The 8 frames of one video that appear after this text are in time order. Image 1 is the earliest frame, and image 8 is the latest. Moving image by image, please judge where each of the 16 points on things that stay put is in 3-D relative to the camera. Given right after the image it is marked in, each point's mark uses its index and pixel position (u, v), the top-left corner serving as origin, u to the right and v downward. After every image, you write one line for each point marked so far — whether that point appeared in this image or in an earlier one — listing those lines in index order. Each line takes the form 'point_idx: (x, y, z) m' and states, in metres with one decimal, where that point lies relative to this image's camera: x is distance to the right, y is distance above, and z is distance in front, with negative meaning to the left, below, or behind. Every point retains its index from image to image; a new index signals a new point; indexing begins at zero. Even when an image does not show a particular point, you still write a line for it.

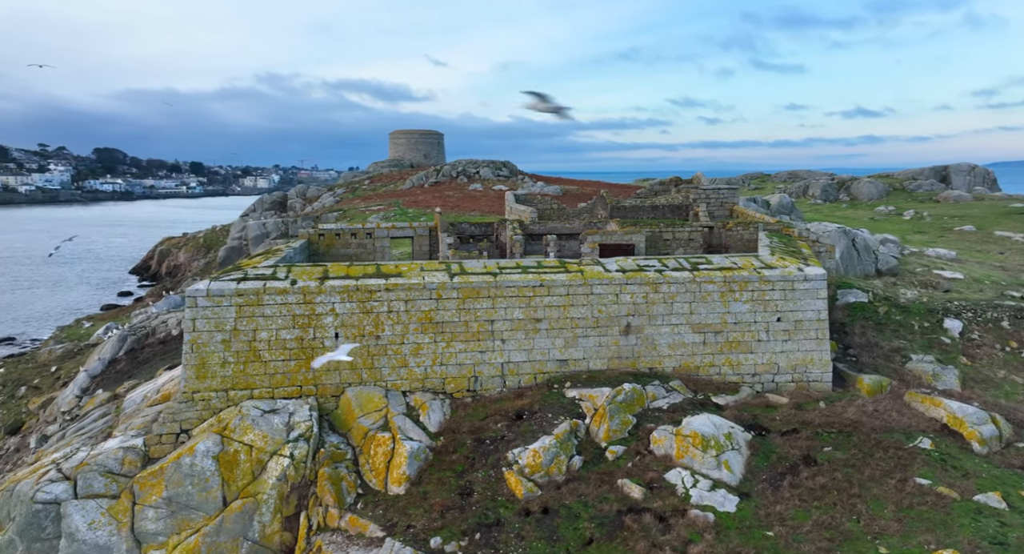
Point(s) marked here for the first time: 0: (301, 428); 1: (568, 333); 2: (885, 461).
0: (-3.0, -2.1, +9.0) m
1: (+0.8, -0.8, +10.0) m
2: (+4.6, -2.3, +8.3) m
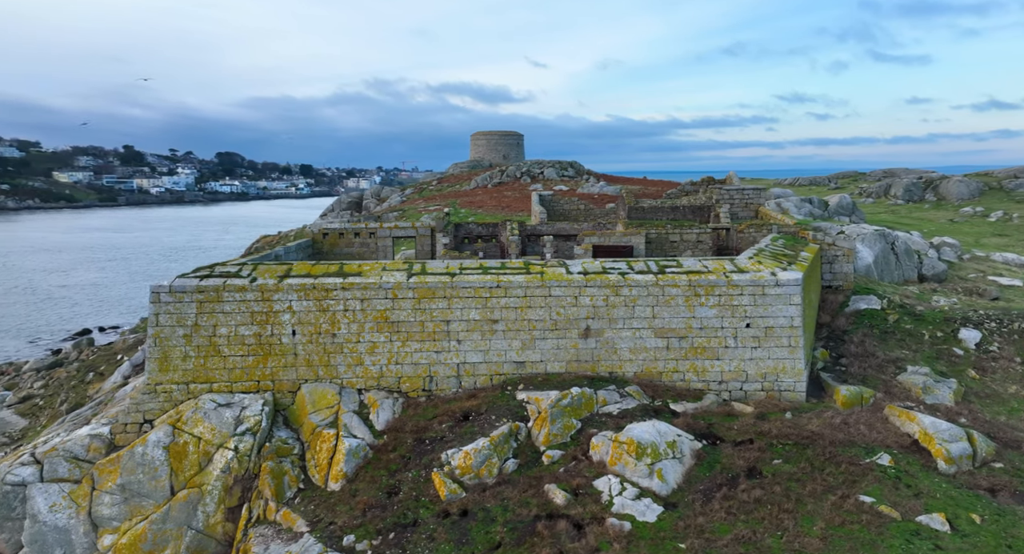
0: (-3.8, -2.0, +9.2) m
1: (+0.2, -0.9, +9.9) m
2: (+3.8, -2.3, +7.8) m
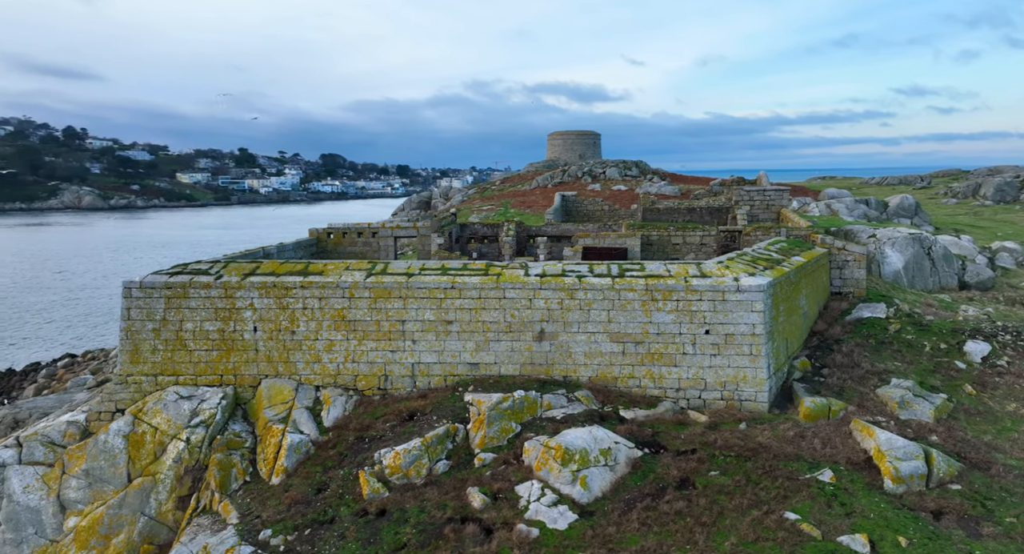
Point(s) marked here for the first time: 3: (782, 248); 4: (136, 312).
0: (-4.5, -2.0, +9.6) m
1: (-0.5, -0.9, +9.9) m
2: (+2.8, -2.4, +7.4) m
3: (+5.4, +0.6, +13.3) m
4: (-5.8, -0.5, +10.2) m
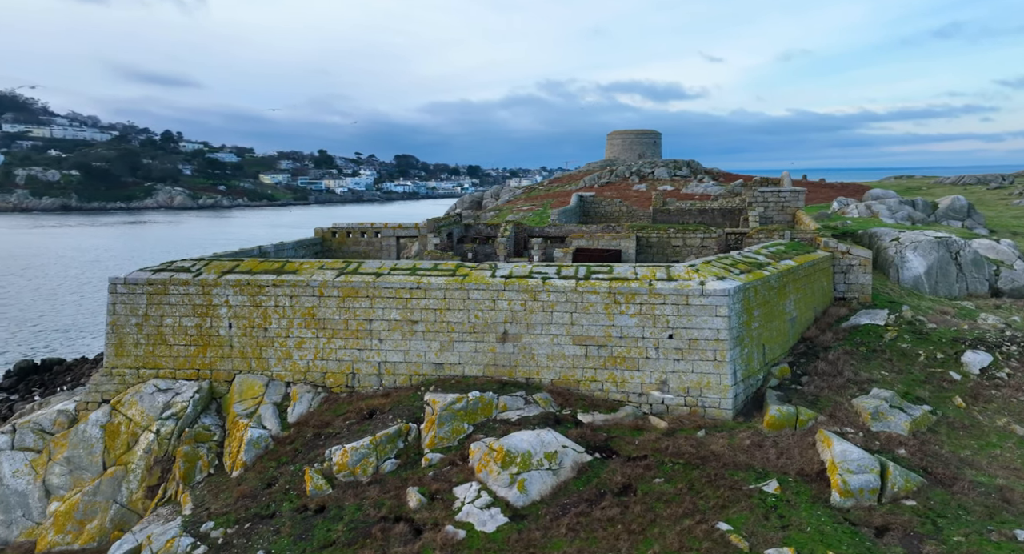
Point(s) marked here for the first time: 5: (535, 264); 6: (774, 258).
0: (-5.1, -2.0, +9.9) m
1: (-1.0, -0.9, +9.9) m
2: (+2.1, -2.4, +7.3) m
3: (+5.1, +0.5, +12.9) m
4: (-6.3, -0.5, +10.7) m
5: (+0.4, +0.2, +10.5) m
6: (+4.8, +0.4, +12.1) m
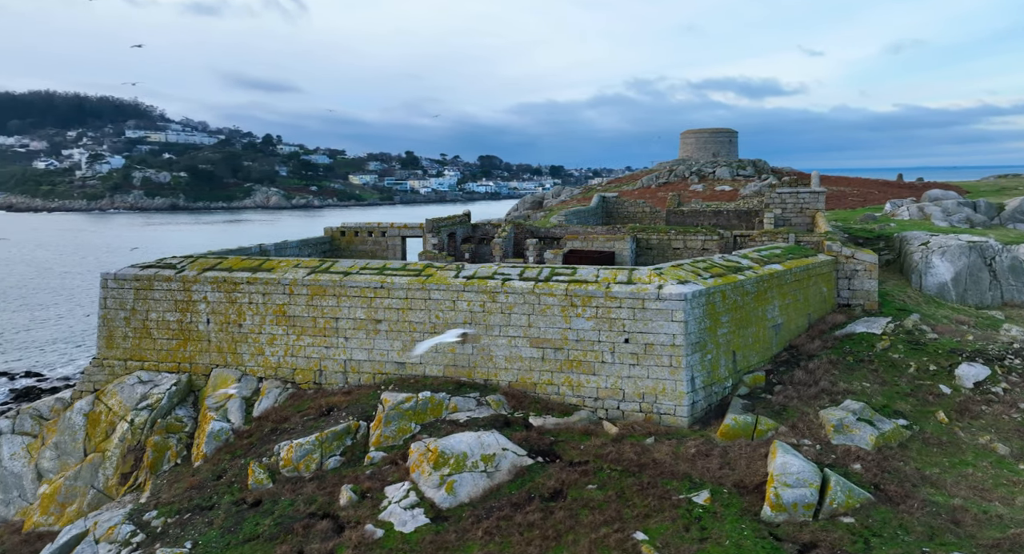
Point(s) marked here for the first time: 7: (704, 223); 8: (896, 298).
0: (-5.6, -1.9, +10.4) m
1: (-1.6, -0.9, +10.0) m
2: (+1.3, -2.5, +7.1) m
3: (+4.8, +0.4, +12.5) m
4: (-6.8, -0.4, +11.2) m
5: (-0.1, +0.2, +10.5) m
6: (+4.4, +0.3, +11.7) m
7: (+5.6, +1.6, +19.4) m
8: (+8.7, -0.5, +15.0) m
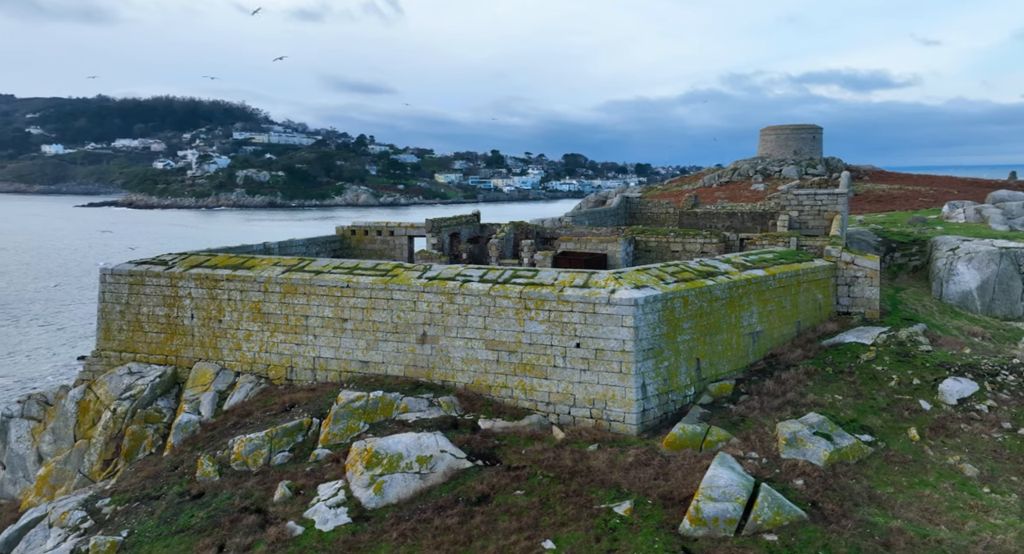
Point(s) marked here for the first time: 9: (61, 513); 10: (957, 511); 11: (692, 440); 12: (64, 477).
0: (-6.2, -1.9, +10.9) m
1: (-2.2, -0.9, +10.2) m
2: (+0.4, -2.5, +7.0) m
3: (+4.4, +0.3, +12.1) m
4: (-7.3, -0.3, +11.9) m
5: (-0.7, +0.2, +10.6) m
6: (+4.0, +0.2, +11.4) m
7: (+5.9, +1.5, +18.9) m
8: (+8.5, -0.6, +14.3) m
9: (-5.5, -2.9, +8.2) m
10: (+4.9, -2.6, +7.3) m
11: (+2.3, -2.1, +8.5) m
12: (-7.2, -3.2, +10.6) m
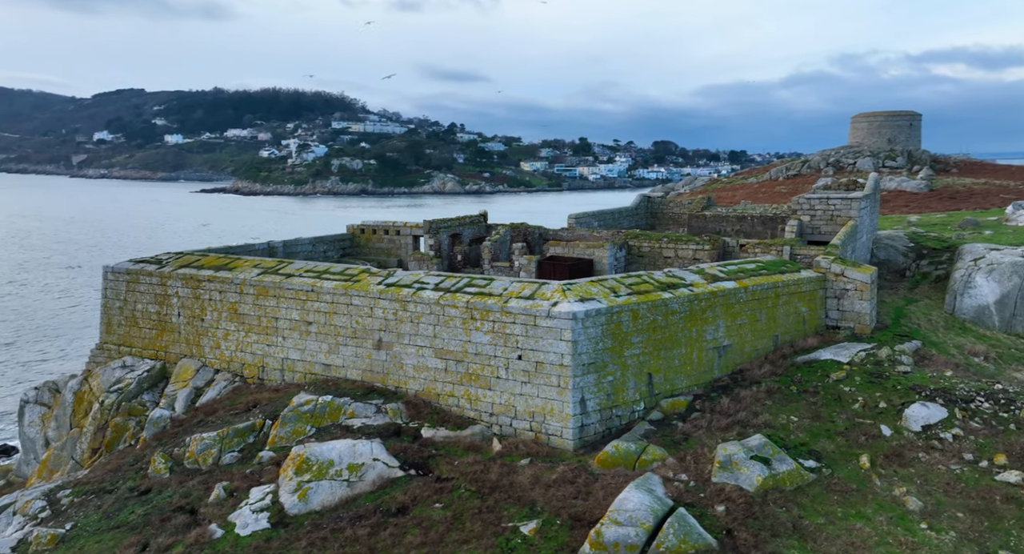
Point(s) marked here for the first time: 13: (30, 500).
0: (-6.8, -1.9, +11.6) m
1: (-2.9, -1.0, +10.5) m
2: (-0.6, -2.7, +7.1) m
3: (+3.9, +0.1, +11.7) m
4: (-7.7, -0.3, +12.6) m
5: (-1.3, 0.0, +10.7) m
6: (+3.4, 0.0, +11.1) m
7: (+6.0, +1.3, +18.4) m
8: (+8.2, -0.9, +13.6) m
9: (-6.4, -2.9, +8.8) m
10: (+3.9, -2.9, +7.0) m
11: (+1.4, -2.3, +8.4) m
12: (-7.9, -3.2, +11.4) m
13: (-6.3, -2.9, +8.8) m
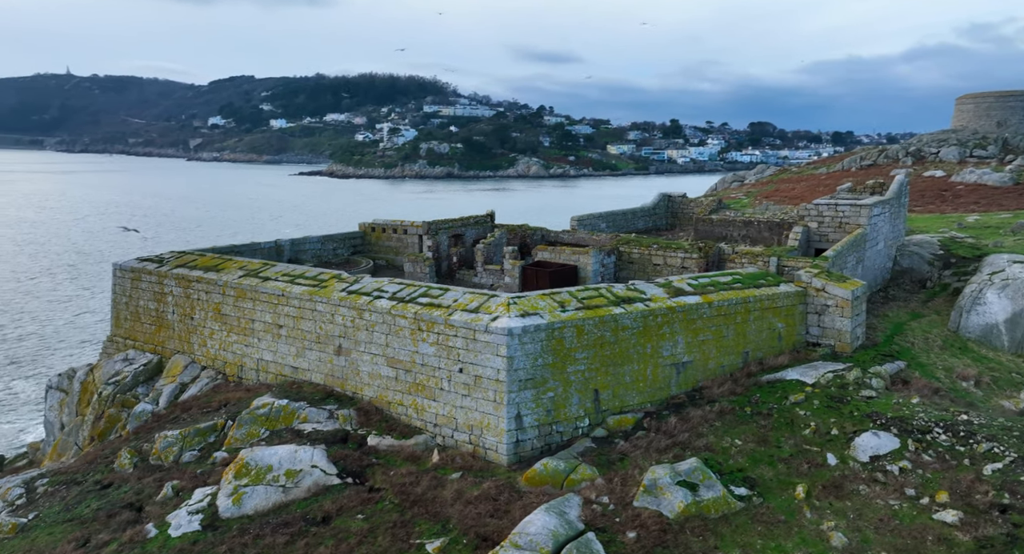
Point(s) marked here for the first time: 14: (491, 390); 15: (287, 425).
0: (-7.4, -1.9, +12.4) m
1: (-3.5, -1.1, +10.9) m
2: (-1.6, -3.0, +7.4) m
3: (+3.4, -0.1, +11.5) m
4: (-8.2, -0.3, +13.4) m
5: (-1.9, -0.1, +11.0) m
6: (+2.8, -0.3, +10.9) m
7: (+6.1, +1.2, +17.9) m
8: (+7.8, -1.2, +13.0) m
9: (-7.2, -3.0, +9.6) m
10: (+2.9, -3.2, +6.9) m
11: (+0.5, -2.5, +8.4) m
12: (-8.5, -3.2, +12.3) m
13: (-7.2, -3.0, +9.6) m
14: (-0.3, -1.5, +8.9) m
15: (-3.3, -2.2, +9.7) m
